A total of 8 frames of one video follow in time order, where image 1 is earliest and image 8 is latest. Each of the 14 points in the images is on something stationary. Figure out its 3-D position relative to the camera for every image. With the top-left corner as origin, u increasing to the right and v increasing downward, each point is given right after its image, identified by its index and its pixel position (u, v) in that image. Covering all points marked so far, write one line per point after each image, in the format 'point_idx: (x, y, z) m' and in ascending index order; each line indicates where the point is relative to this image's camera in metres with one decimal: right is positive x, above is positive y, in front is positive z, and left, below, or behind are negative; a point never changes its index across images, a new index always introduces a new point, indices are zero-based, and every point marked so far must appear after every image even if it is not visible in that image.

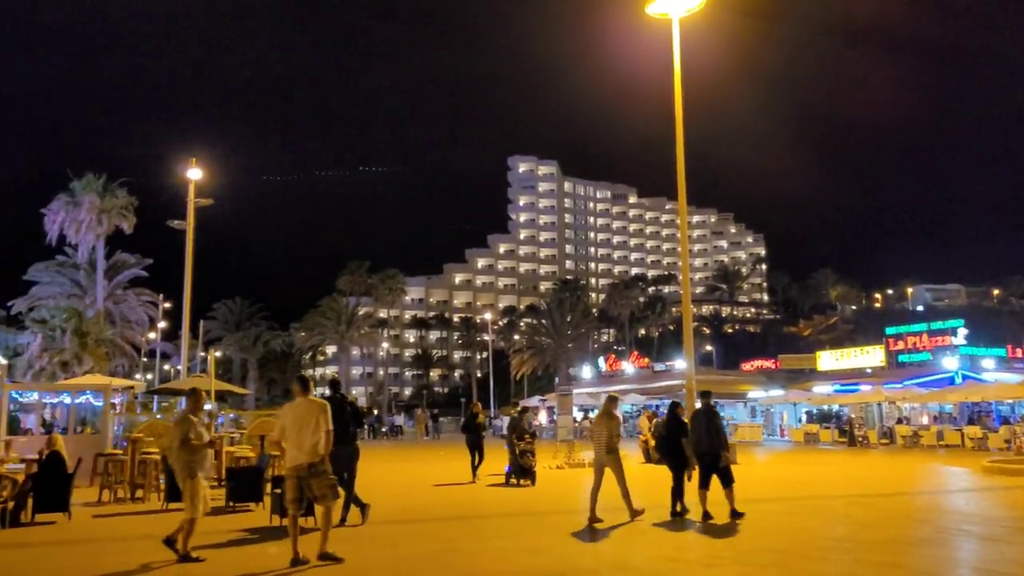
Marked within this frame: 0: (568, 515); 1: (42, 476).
0: (+1.1, -4.5, +14.9) m
1: (-8.2, -3.3, +13.0) m
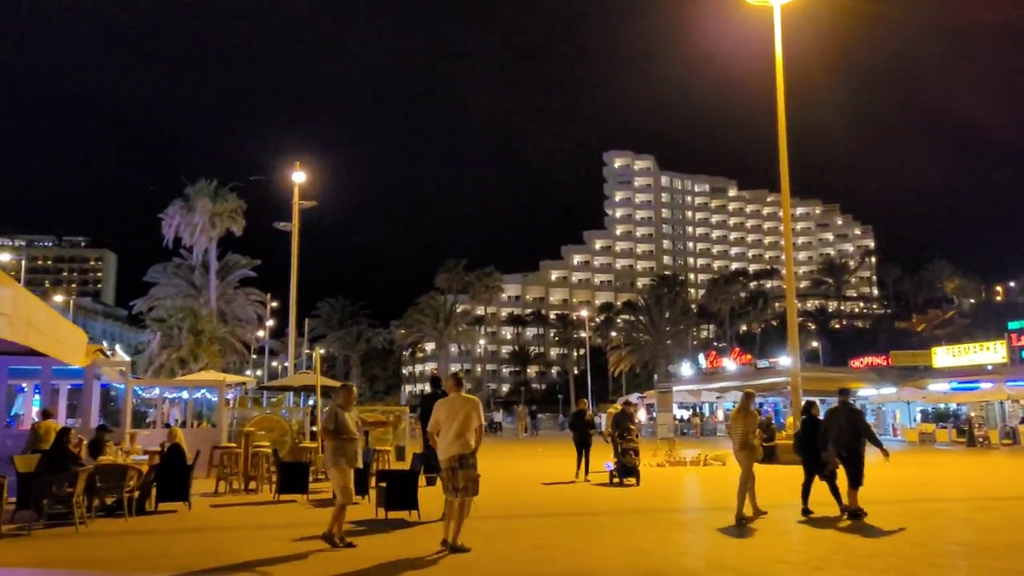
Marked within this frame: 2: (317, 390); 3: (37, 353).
0: (+3.1, -4.4, +14.6) m
1: (-6.4, -3.4, +13.7) m
2: (-3.8, -2.0, +14.5) m
3: (-8.4, -1.1, +13.1) m
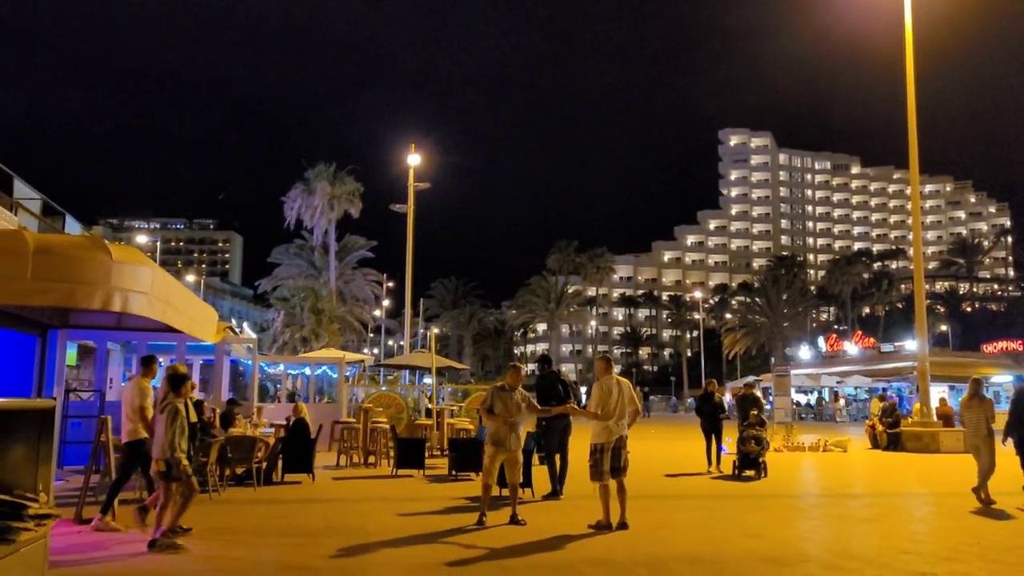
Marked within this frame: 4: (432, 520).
0: (+5.2, -4.0, +14.3) m
1: (-4.2, -3.0, +14.3) m
2: (-1.6, -1.6, +14.8) m
3: (-6.3, -0.8, +13.8) m
4: (-1.3, -3.9, +12.5) m
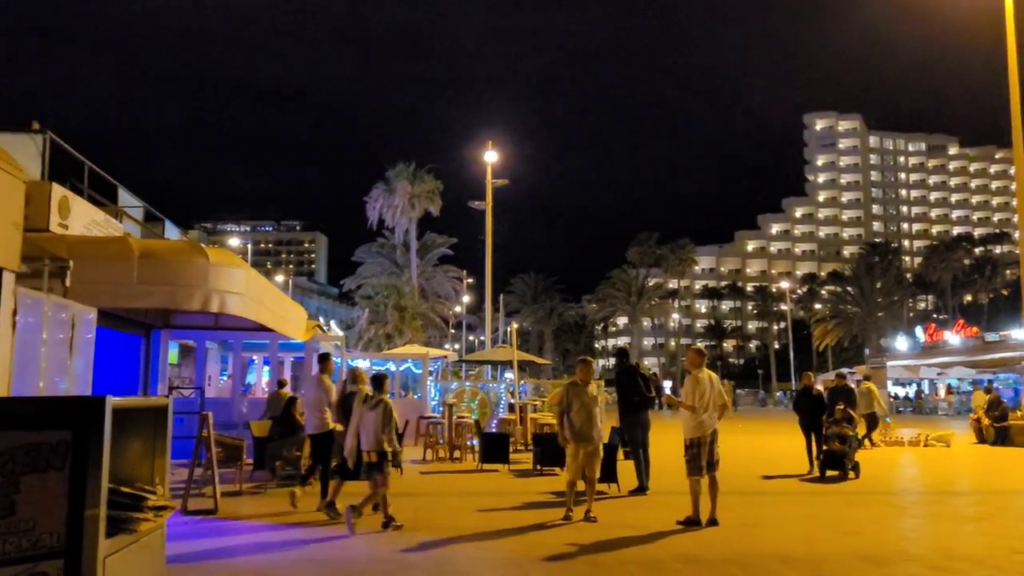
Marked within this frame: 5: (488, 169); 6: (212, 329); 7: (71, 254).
0: (+6.8, -3.8, +13.7) m
1: (-2.6, -2.9, +14.6) m
2: (0.0, -1.5, +14.9) m
3: (-4.7, -0.8, +14.4) m
4: (+0.1, -3.8, +12.6) m
5: (-0.6, +2.8, +17.8) m
6: (-5.8, -0.8, +14.6) m
7: (-6.7, +0.5, +11.2) m
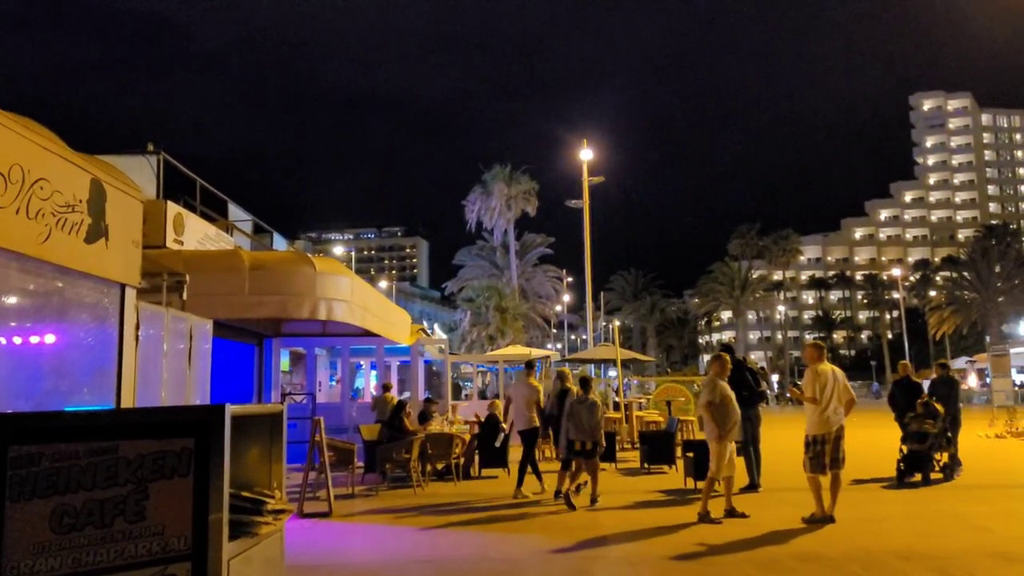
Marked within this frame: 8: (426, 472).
0: (+8.8, -3.5, +13.2) m
1: (-0.5, -3.0, +14.8) m
2: (+2.1, -1.5, +14.8) m
3: (-2.7, -0.9, +14.7) m
4: (+2.0, -3.8, +12.5) m
5: (+1.5, +2.9, +17.7) m
6: (-3.8, -1.0, +15.0) m
7: (-5.0, +0.3, +11.6) m
8: (-1.7, -3.6, +14.8) m
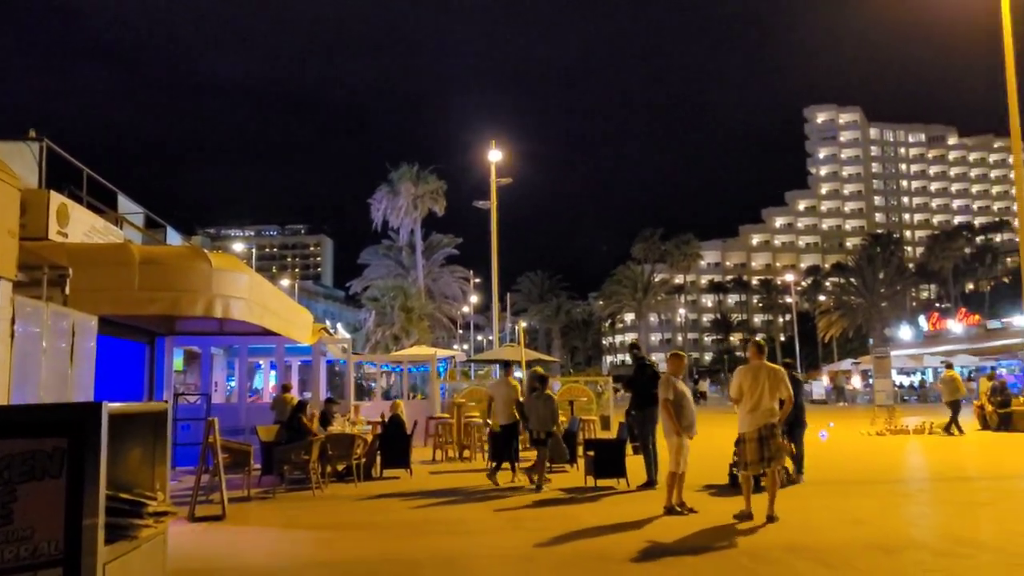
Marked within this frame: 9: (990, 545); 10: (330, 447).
0: (+7.0, -3.6, +13.9) m
1: (-2.4, -3.0, +14.6) m
2: (+0.2, -1.5, +14.9) m
3: (-4.6, -0.9, +14.3) m
4: (+0.3, -3.8, +12.6) m
5: (-0.6, +2.8, +17.7) m
6: (-5.7, -0.9, +14.4) m
7: (-6.5, +0.4, +11.0) m
8: (-3.6, -3.6, +14.5) m
9: (+7.0, -3.6, +10.6) m
10: (-3.4, -3.0, +13.9) m
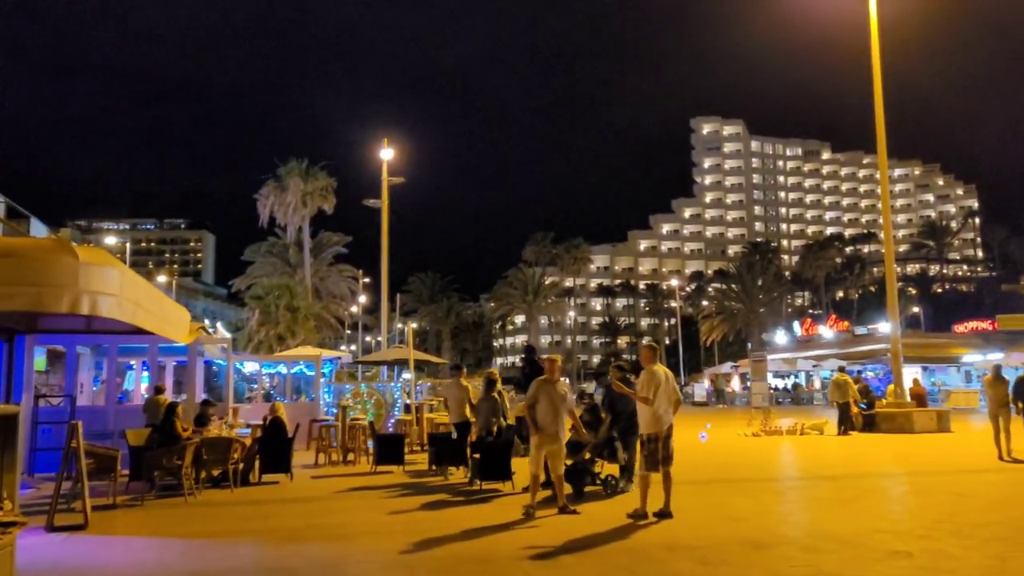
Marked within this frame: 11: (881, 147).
0: (+4.9, -3.7, +14.4) m
1: (-4.6, -2.9, +14.1) m
2: (-2.0, -1.5, +14.7) m
3: (-6.7, -0.8, +13.6) m
4: (-1.6, -3.8, +12.4) m
5: (-3.0, +2.8, +17.5) m
6: (-7.8, -0.8, +13.6) m
7: (-8.2, +0.5, +10.2) m
8: (-5.7, -3.5, +13.9) m
9: (+5.2, -3.7, +11.1) m
10: (-5.5, -2.9, +13.4) m
11: (+7.3, +2.7, +14.8) m
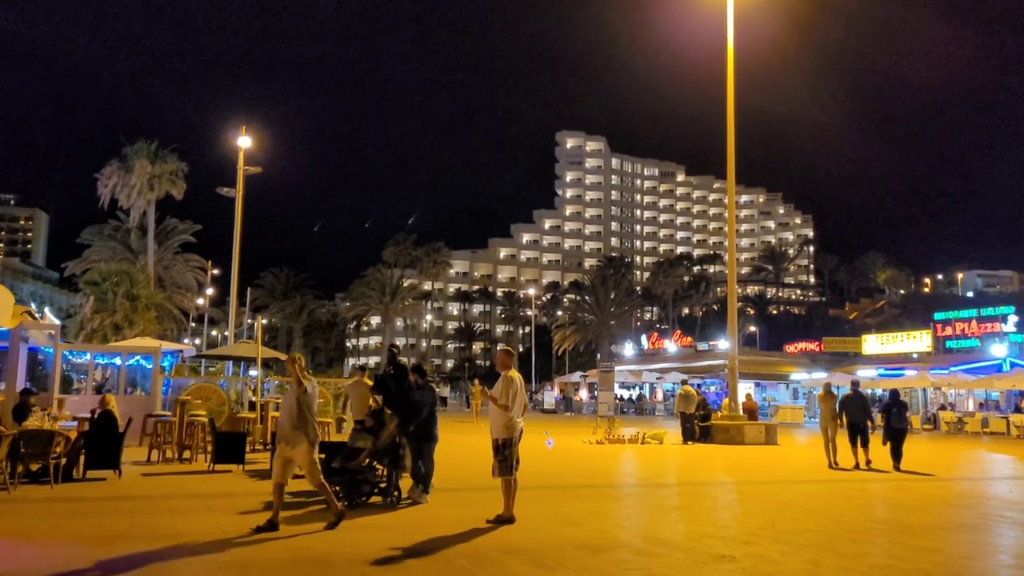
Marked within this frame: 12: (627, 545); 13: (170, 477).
0: (+1.9, -4.0, +14.9) m
1: (-7.4, -2.7, +13.4) m
2: (-4.8, -1.4, +14.3) m
3: (-9.3, -0.4, +12.6) m
4: (-4.3, -3.7, +12.1) m
5: (-6.0, +3.0, +16.9) m
6: (-10.4, -0.4, +12.5) m
7: (-10.3, +0.9, +9.0) m
8: (-8.6, -3.2, +13.0) m
9: (+2.6, -4.0, +11.7) m
10: (-8.2, -2.6, +12.5) m
11: (+4.6, +2.3, +15.6) m
12: (+1.6, -4.0, +11.6) m
13: (-6.2, -3.5, +13.7) m
